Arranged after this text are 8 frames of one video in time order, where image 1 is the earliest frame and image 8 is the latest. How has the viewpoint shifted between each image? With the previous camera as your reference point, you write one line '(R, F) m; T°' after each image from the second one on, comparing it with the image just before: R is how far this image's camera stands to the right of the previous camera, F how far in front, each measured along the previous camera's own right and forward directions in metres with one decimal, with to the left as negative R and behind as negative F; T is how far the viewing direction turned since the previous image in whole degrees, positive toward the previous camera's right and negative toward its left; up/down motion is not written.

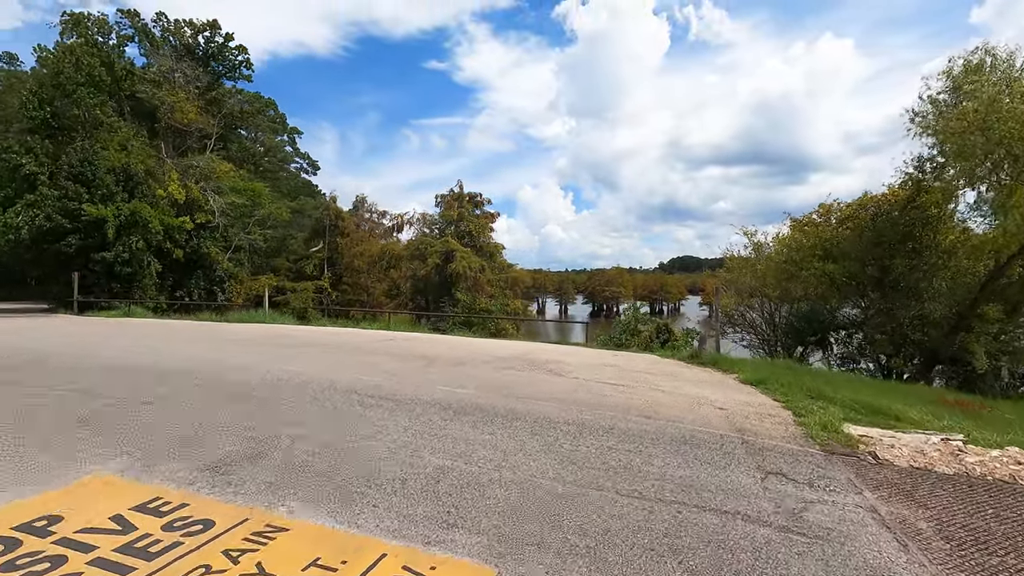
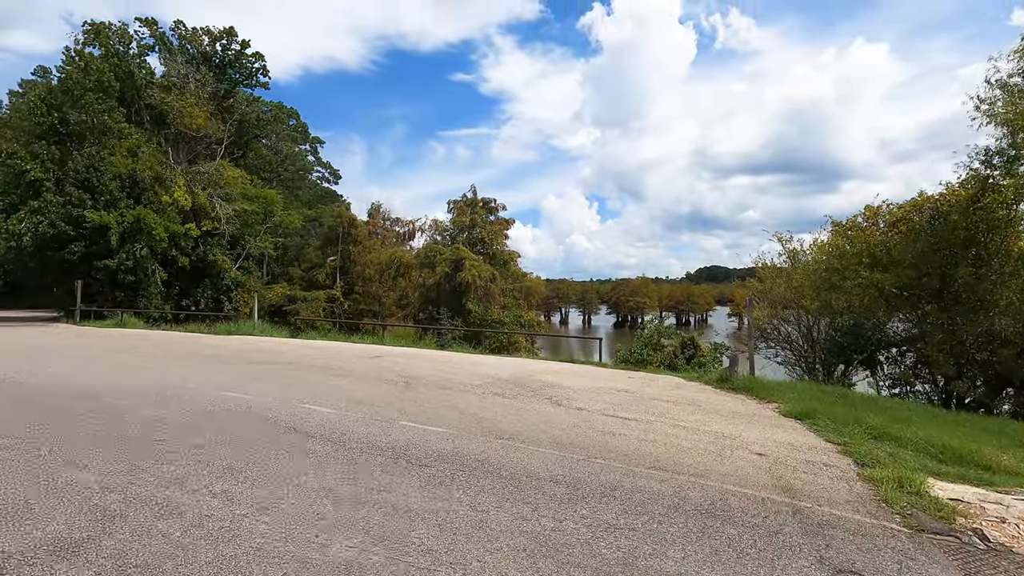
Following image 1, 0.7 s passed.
(+0.5, +1.4) m; -3°
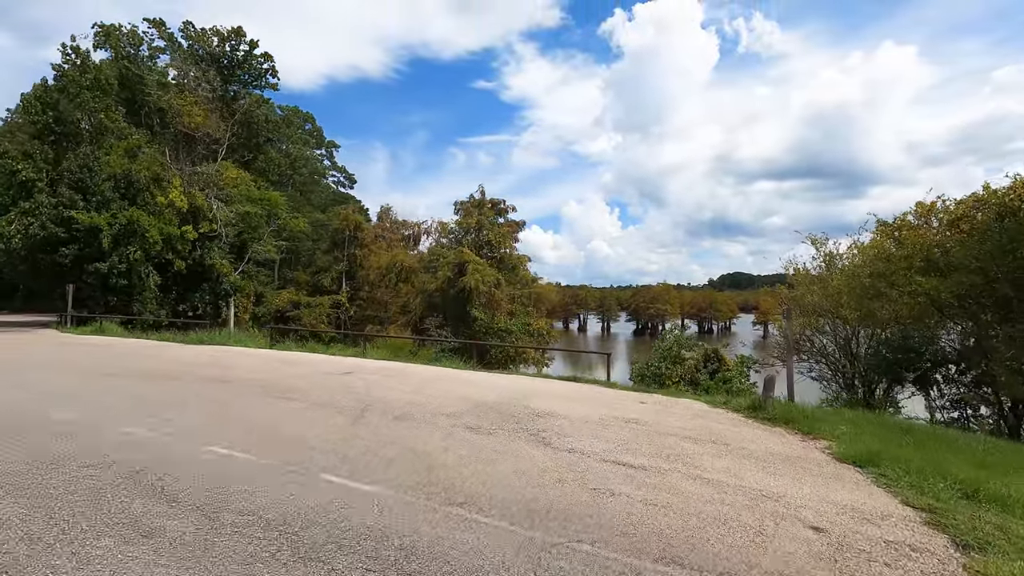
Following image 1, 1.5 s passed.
(+0.5, +1.5) m; -2°
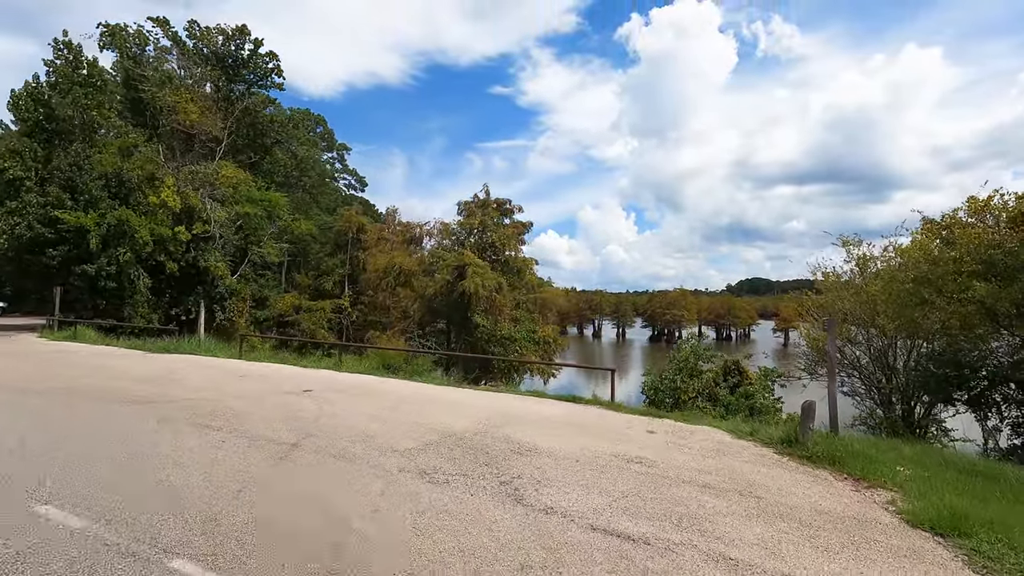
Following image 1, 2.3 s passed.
(+0.4, +1.4) m; -2°
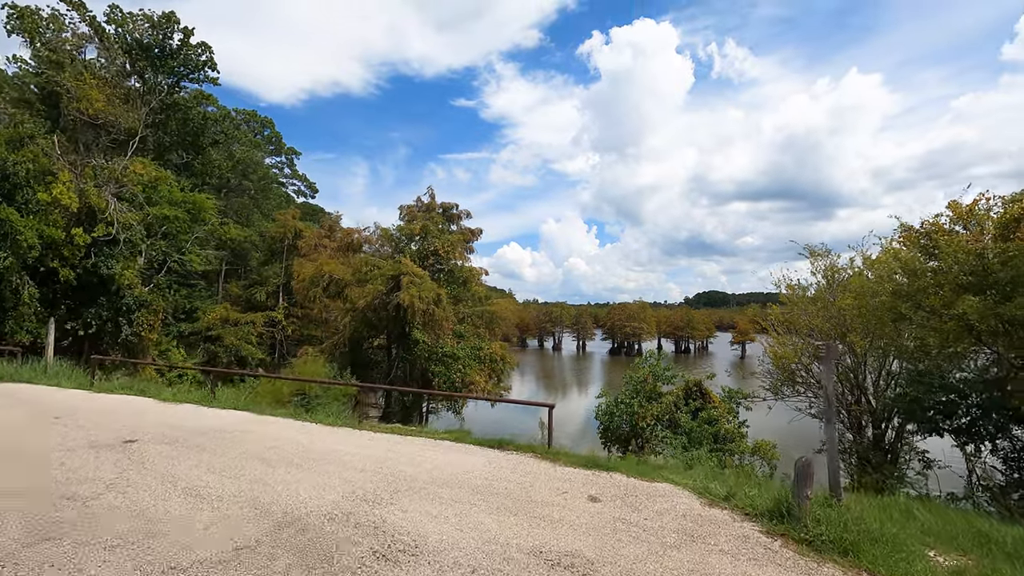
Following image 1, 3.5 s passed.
(+0.7, +1.9) m; +4°
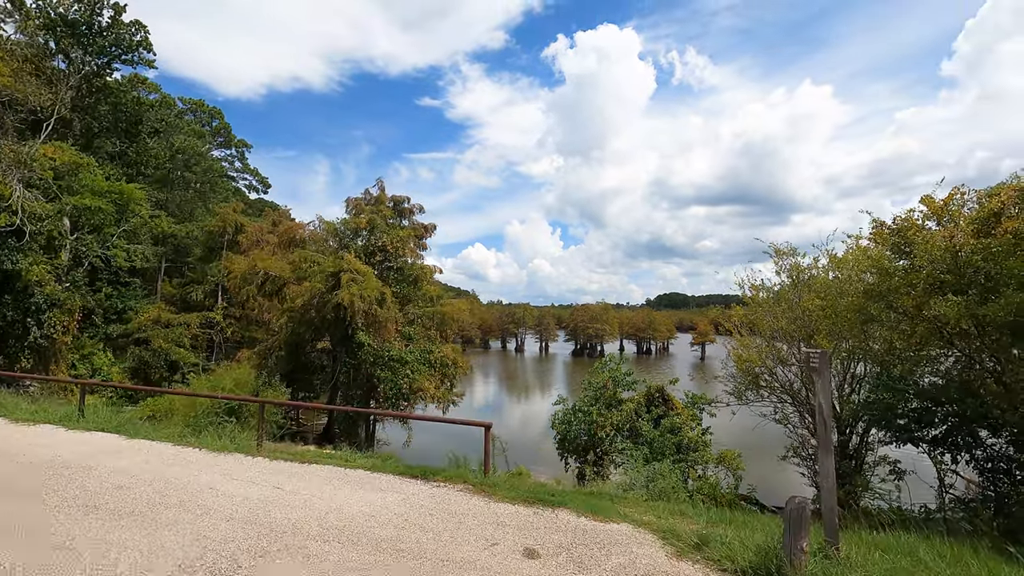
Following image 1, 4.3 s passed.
(+0.4, +1.2) m; +4°
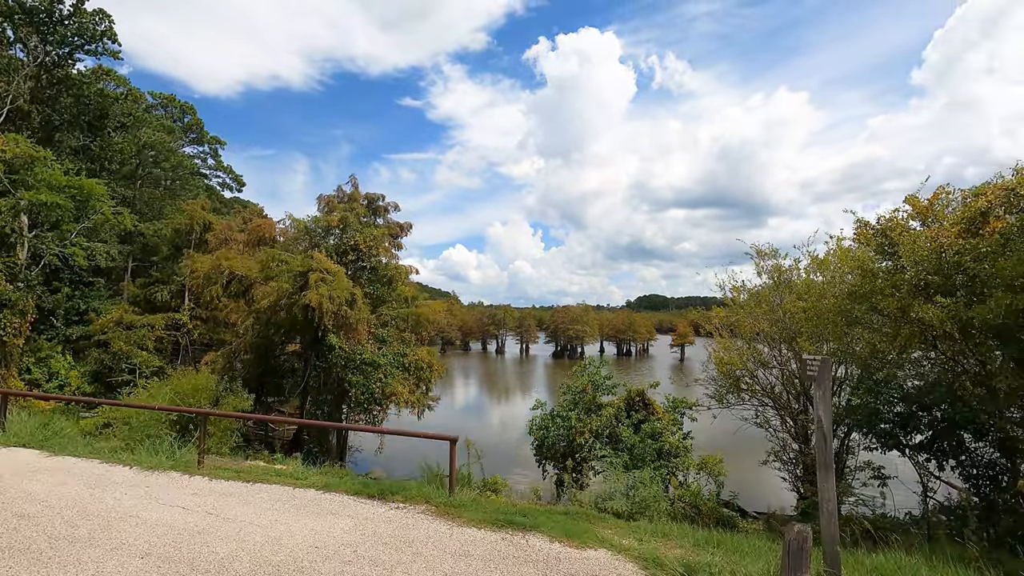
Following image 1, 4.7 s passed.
(+0.1, +0.5) m; +2°
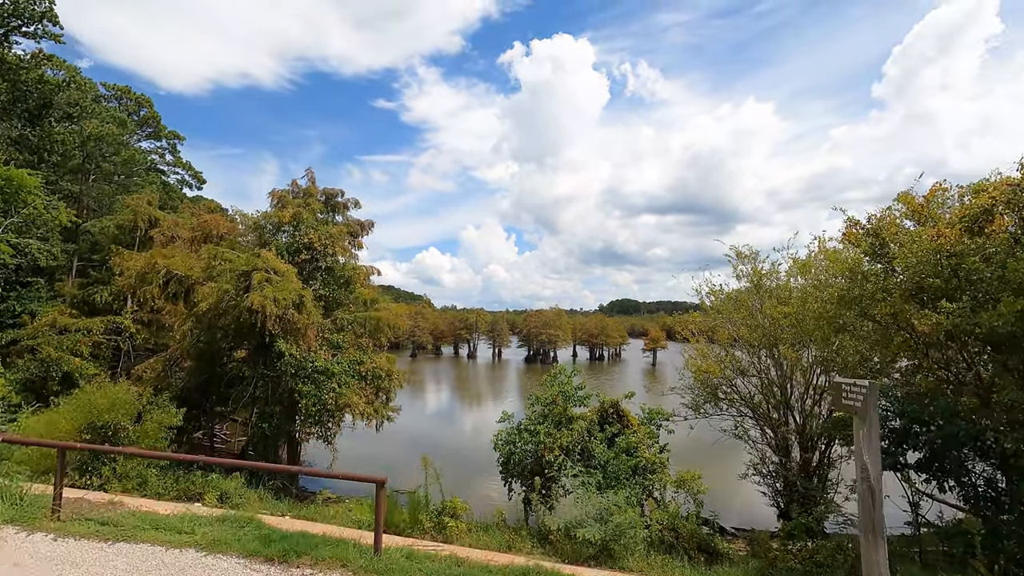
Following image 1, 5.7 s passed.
(+0.2, +1.1) m; +3°
